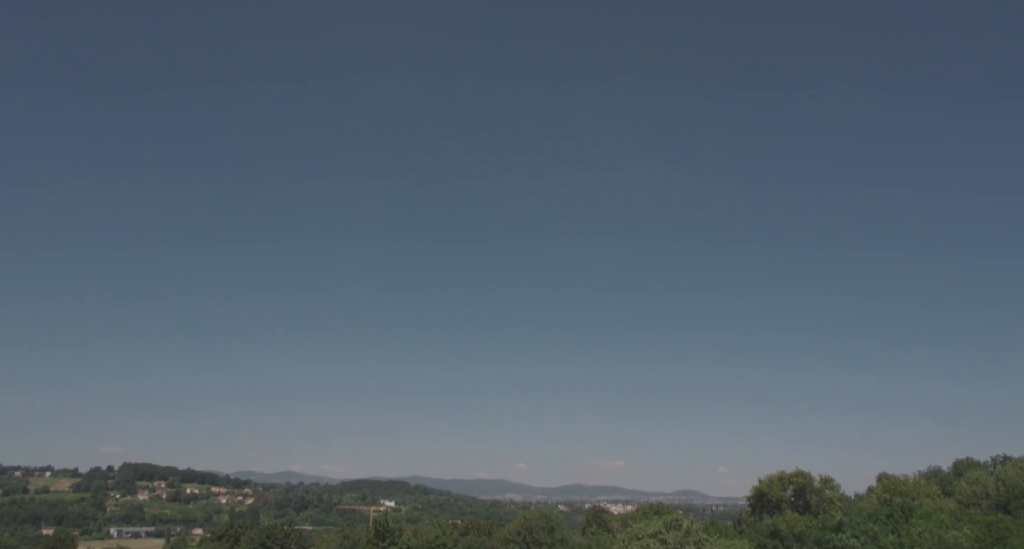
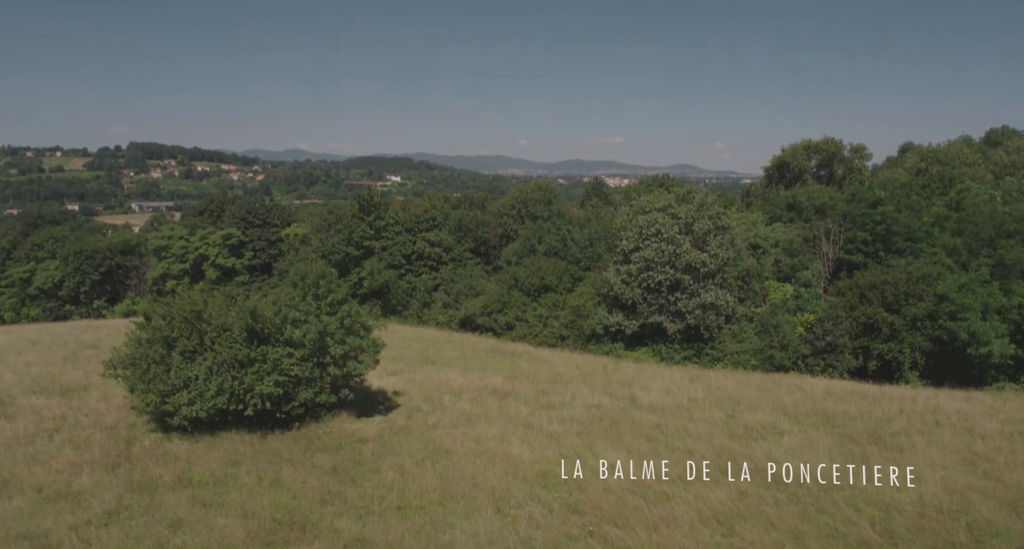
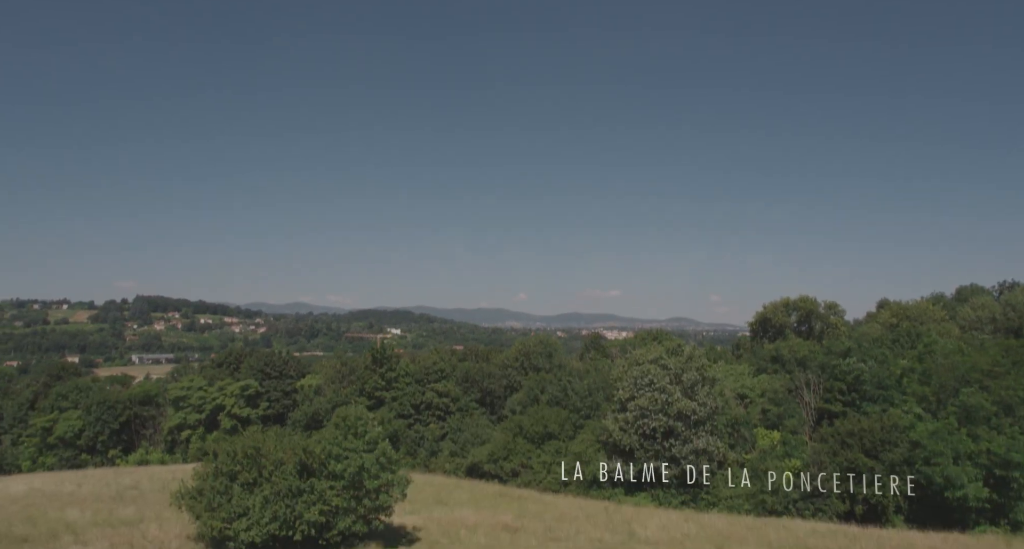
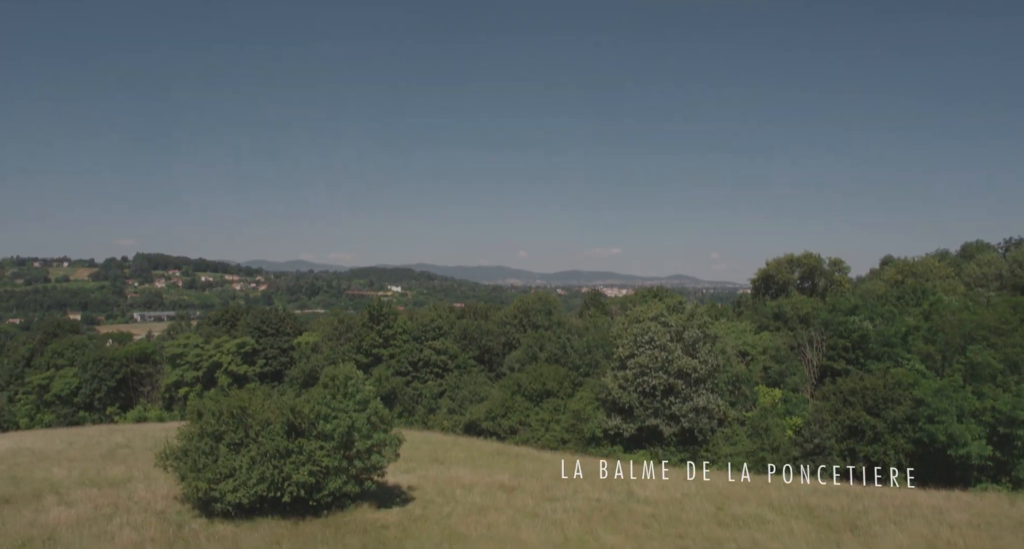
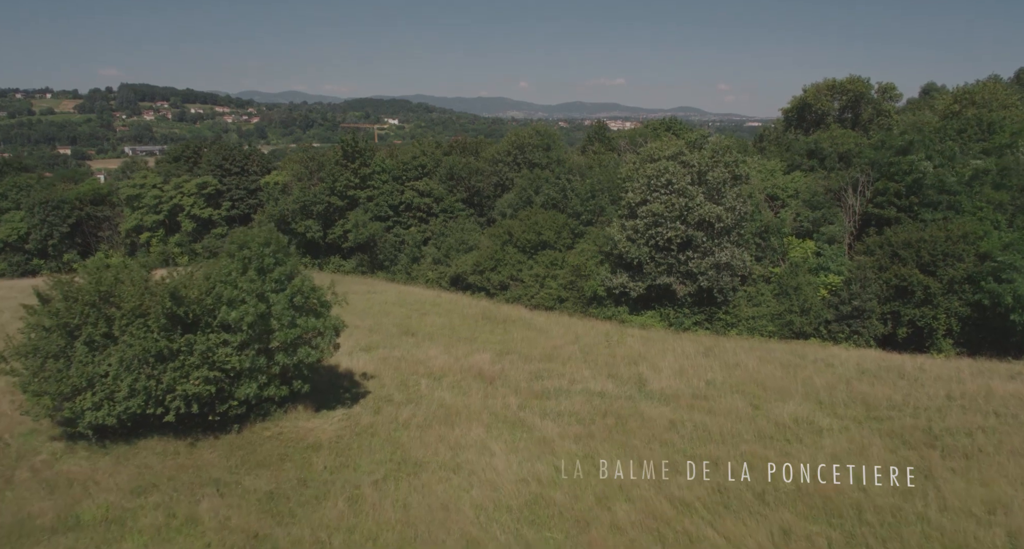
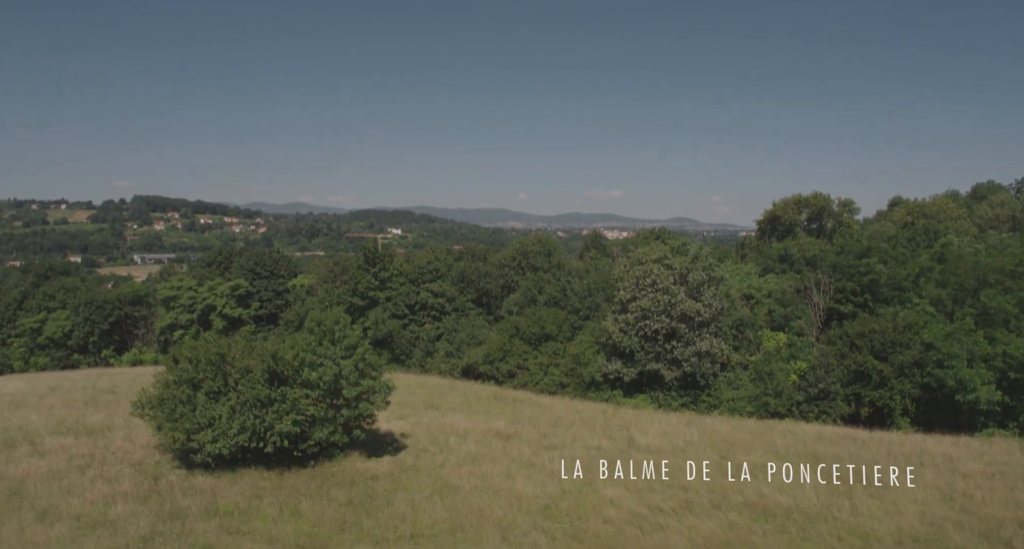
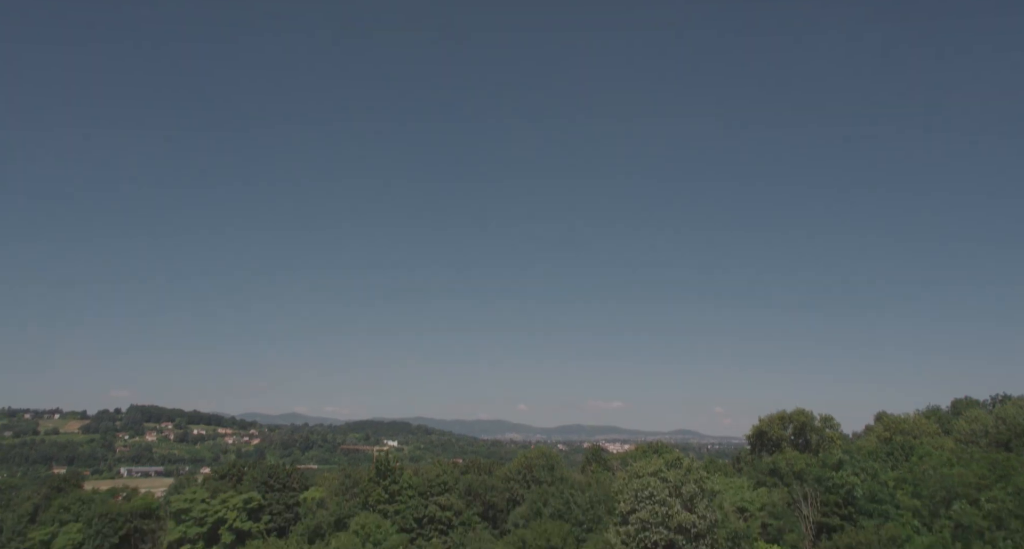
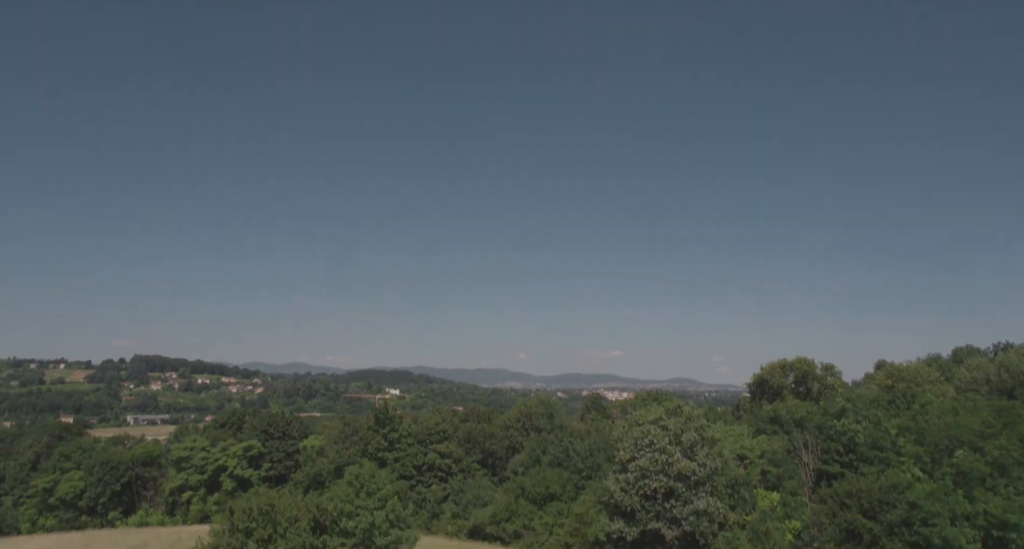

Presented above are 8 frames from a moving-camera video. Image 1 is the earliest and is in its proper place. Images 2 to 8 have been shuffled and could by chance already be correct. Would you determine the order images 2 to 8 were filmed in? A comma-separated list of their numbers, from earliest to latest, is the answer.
7, 8, 3, 4, 6, 2, 5
